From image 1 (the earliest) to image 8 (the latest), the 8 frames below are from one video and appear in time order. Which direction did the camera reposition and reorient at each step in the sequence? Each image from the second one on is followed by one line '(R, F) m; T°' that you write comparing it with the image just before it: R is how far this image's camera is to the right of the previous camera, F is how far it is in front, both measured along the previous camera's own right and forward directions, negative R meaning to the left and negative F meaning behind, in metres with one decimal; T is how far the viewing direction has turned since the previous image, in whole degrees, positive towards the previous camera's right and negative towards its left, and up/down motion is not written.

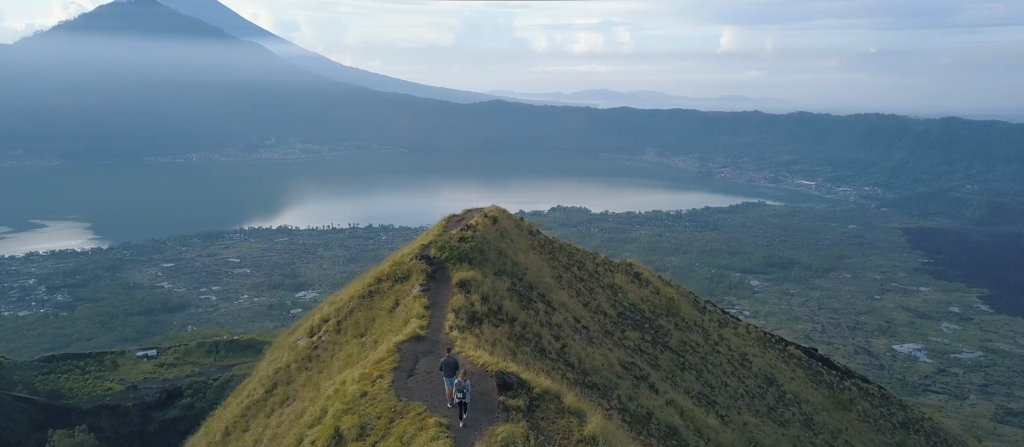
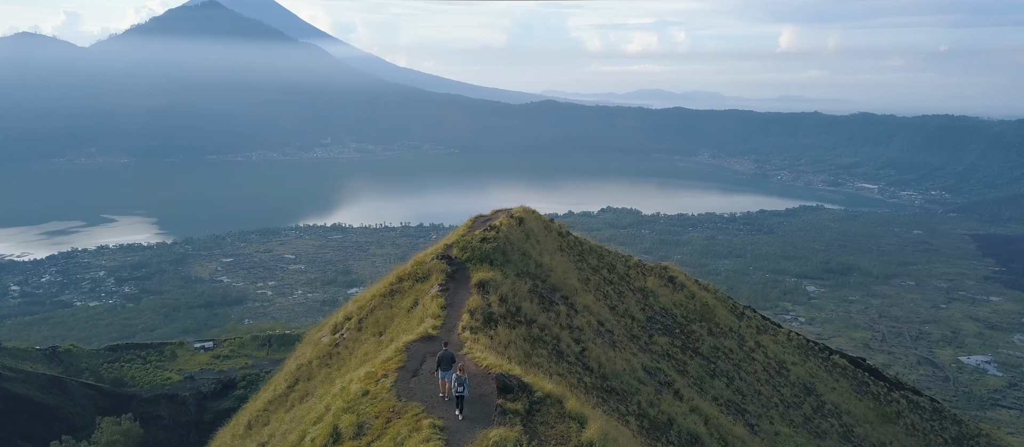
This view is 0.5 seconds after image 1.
(+2.1, -0.3) m; -5°
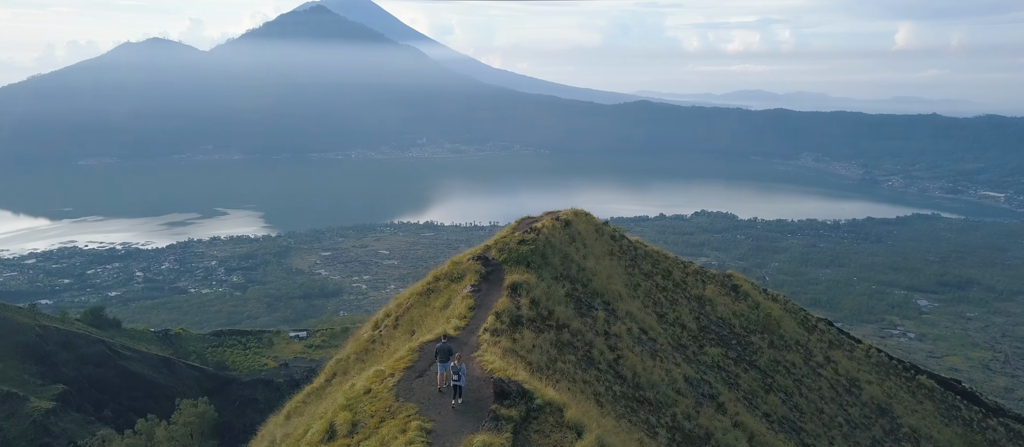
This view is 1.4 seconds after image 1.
(+4.0, 0.0) m; -9°
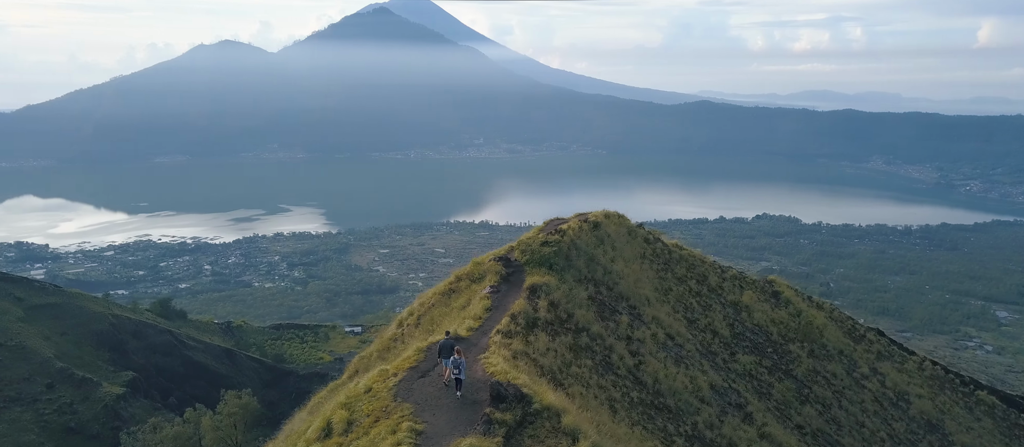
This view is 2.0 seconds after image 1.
(+2.5, +0.2) m; -6°
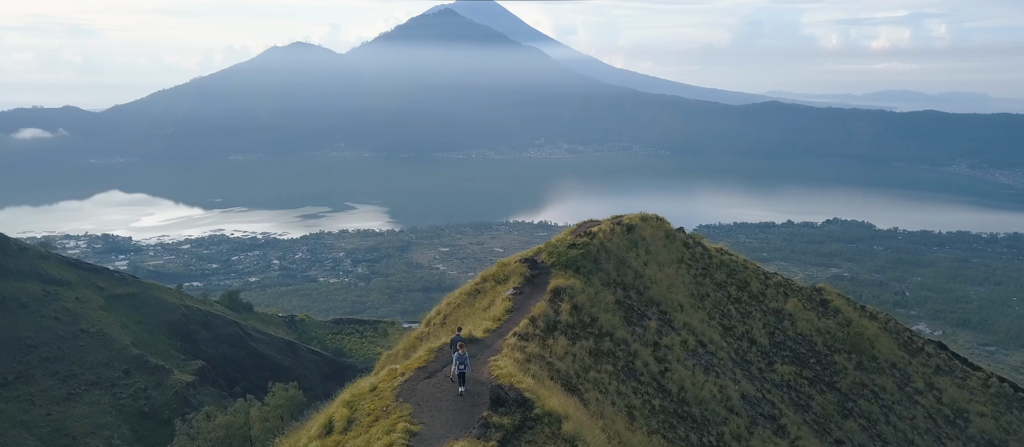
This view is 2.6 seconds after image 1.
(+2.5, +0.3) m; -6°
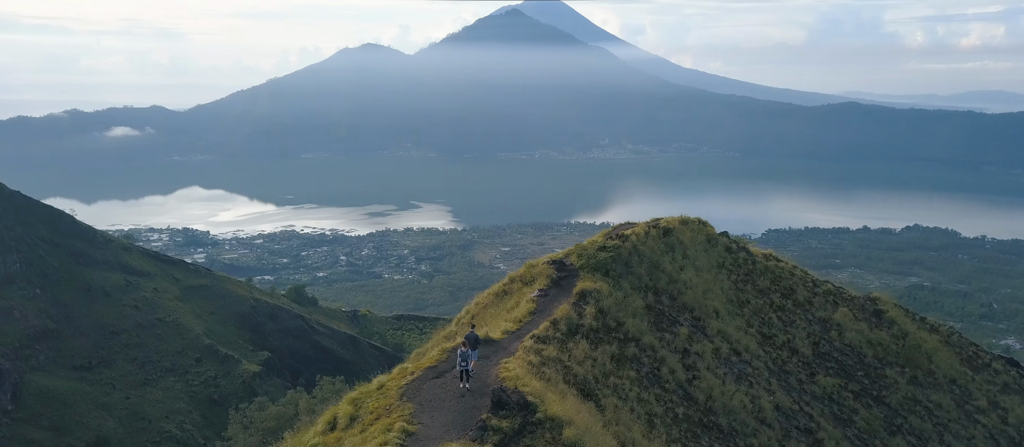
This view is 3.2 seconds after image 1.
(+2.4, +0.4) m; -6°
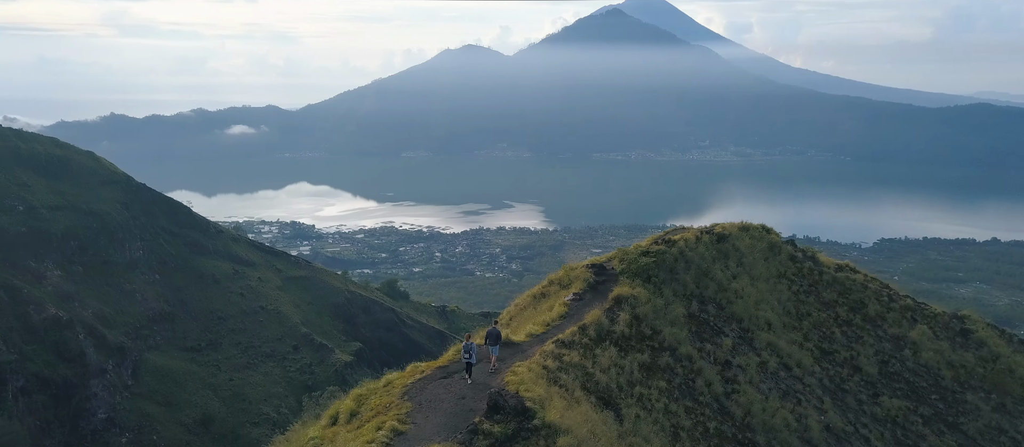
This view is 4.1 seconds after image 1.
(+3.7, +0.9) m; -9°
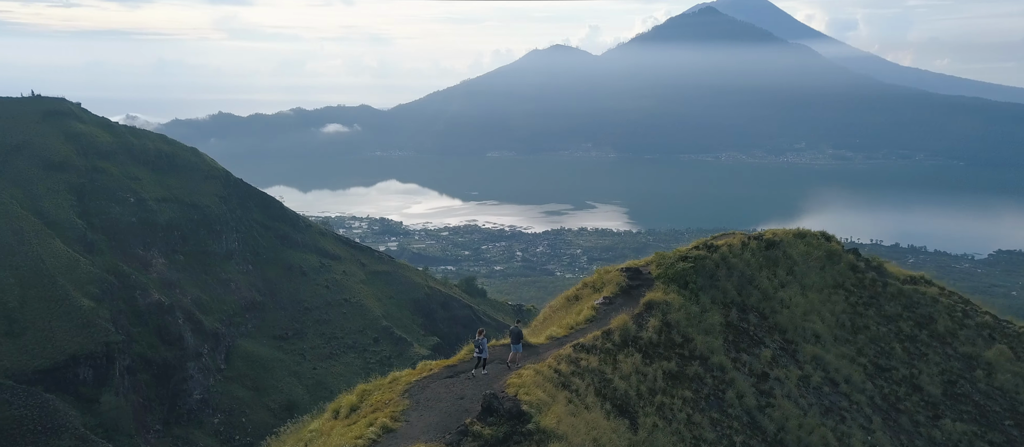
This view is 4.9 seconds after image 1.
(+3.2, +1.0) m; -8°
